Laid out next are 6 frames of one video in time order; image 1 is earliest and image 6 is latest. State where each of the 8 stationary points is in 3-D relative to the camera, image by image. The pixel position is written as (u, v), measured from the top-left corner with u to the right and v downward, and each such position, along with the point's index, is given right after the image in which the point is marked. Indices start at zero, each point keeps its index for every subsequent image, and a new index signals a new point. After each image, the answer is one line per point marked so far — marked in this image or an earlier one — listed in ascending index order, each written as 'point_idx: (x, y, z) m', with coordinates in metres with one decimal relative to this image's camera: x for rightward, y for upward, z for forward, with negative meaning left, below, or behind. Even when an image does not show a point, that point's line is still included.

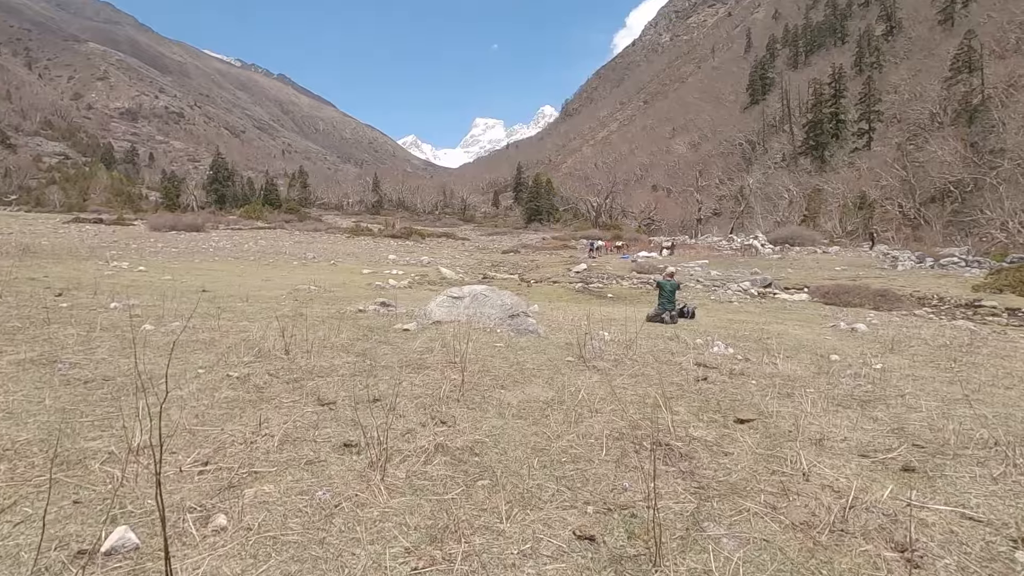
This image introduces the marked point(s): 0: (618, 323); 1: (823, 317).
0: (+1.5, -0.5, +7.5) m
1: (+5.6, -0.5, +9.5) m
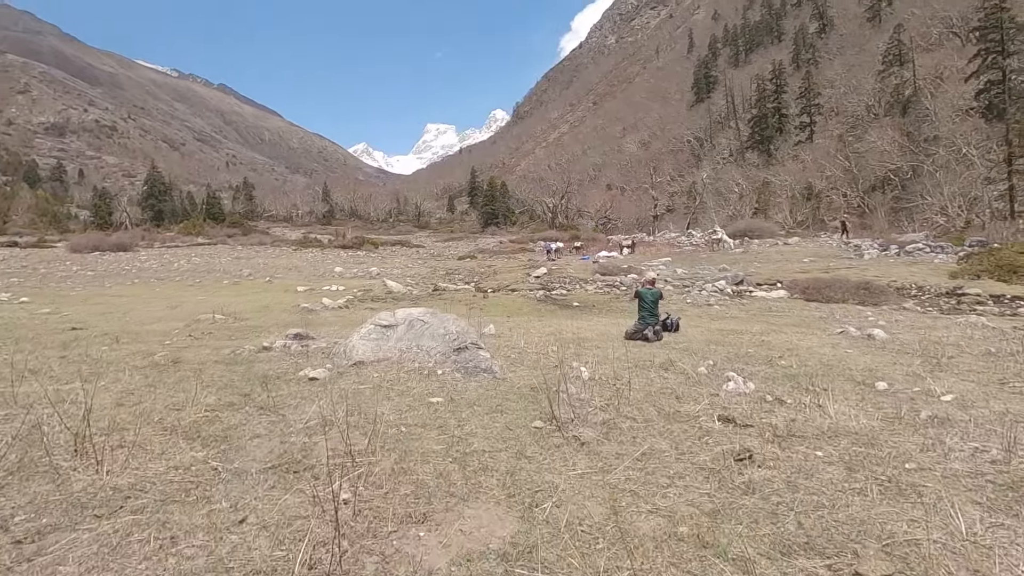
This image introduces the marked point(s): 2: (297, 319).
0: (+0.9, -0.7, +6.1) m
1: (+4.8, -0.5, +8.3) m
2: (-3.5, -0.5, +8.8) m
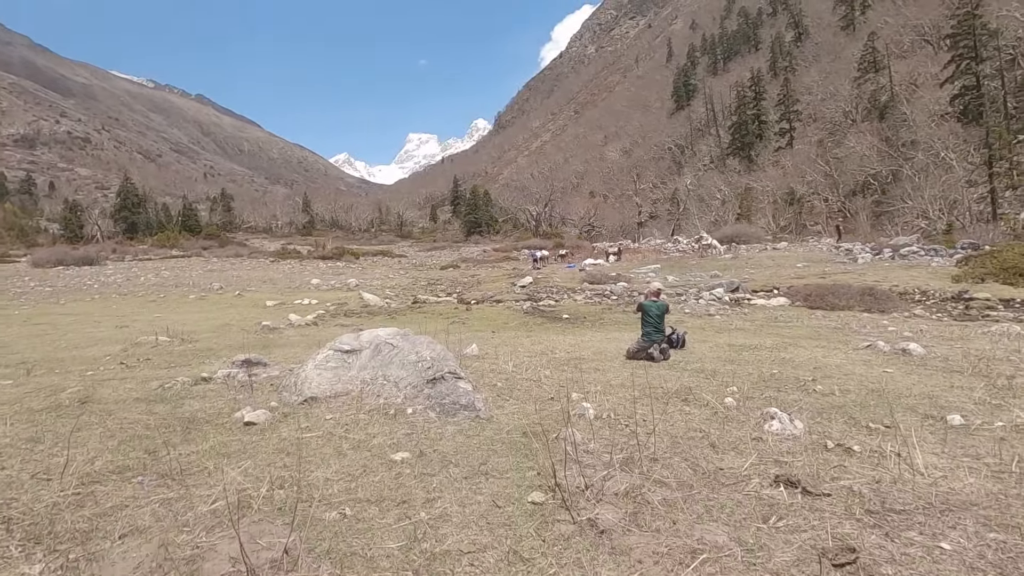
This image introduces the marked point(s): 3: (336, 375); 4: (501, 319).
0: (+0.8, -0.8, +5.2) m
1: (+4.6, -0.6, +7.6) m
2: (-3.7, -0.8, +7.8) m
3: (-1.4, -0.7, +4.3) m
4: (-0.2, -0.6, +10.3) m
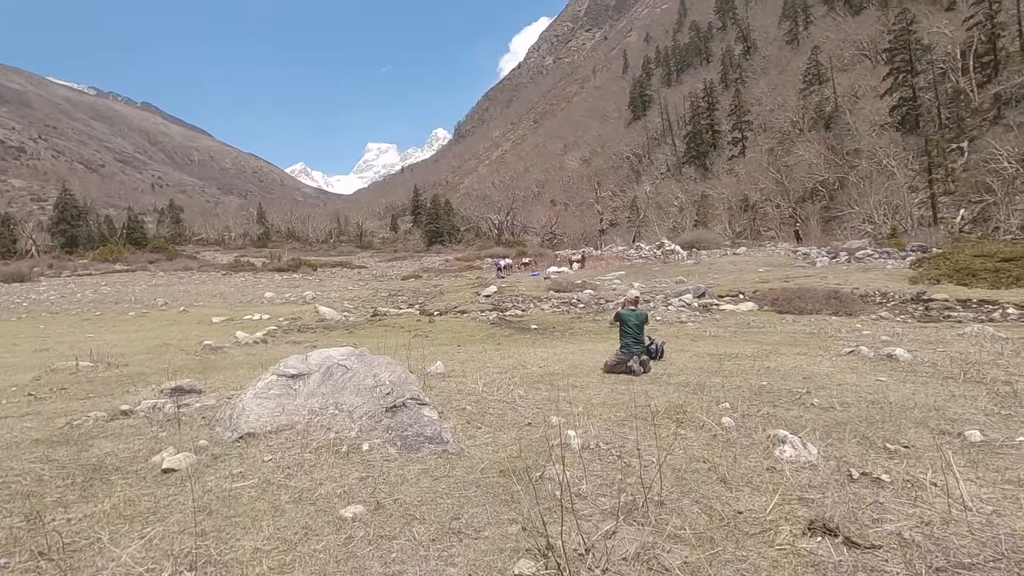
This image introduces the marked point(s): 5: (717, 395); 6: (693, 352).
0: (+0.5, -0.9, +4.8) m
1: (+4.2, -0.7, +7.4) m
2: (-4.2, -1.0, +7.0) m
3: (-1.6, -0.8, +3.8) m
4: (-0.8, -0.8, +9.8) m
5: (+1.6, -0.9, +4.3) m
6: (+2.2, -0.8, +6.4) m
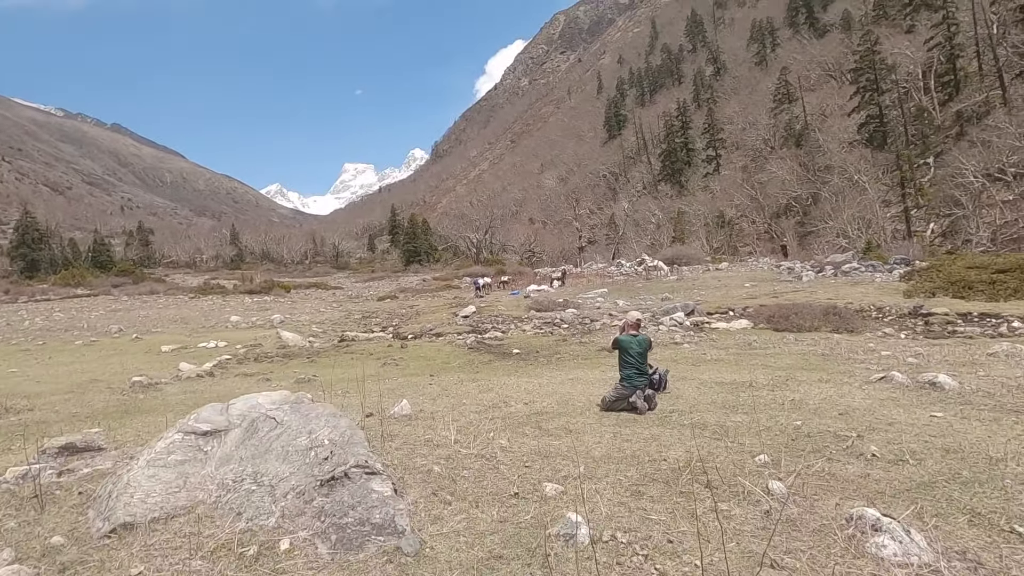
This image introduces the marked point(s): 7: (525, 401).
0: (+0.4, -1.1, +3.9) m
1: (+3.9, -0.9, +6.7) m
2: (-4.4, -1.3, +6.0) m
3: (-1.7, -1.0, +2.8) m
4: (-1.2, -1.2, +8.9) m
5: (+1.5, -1.0, +3.5) m
6: (+2.0, -1.0, +5.6) m
7: (+0.1, -1.1, +5.2) m
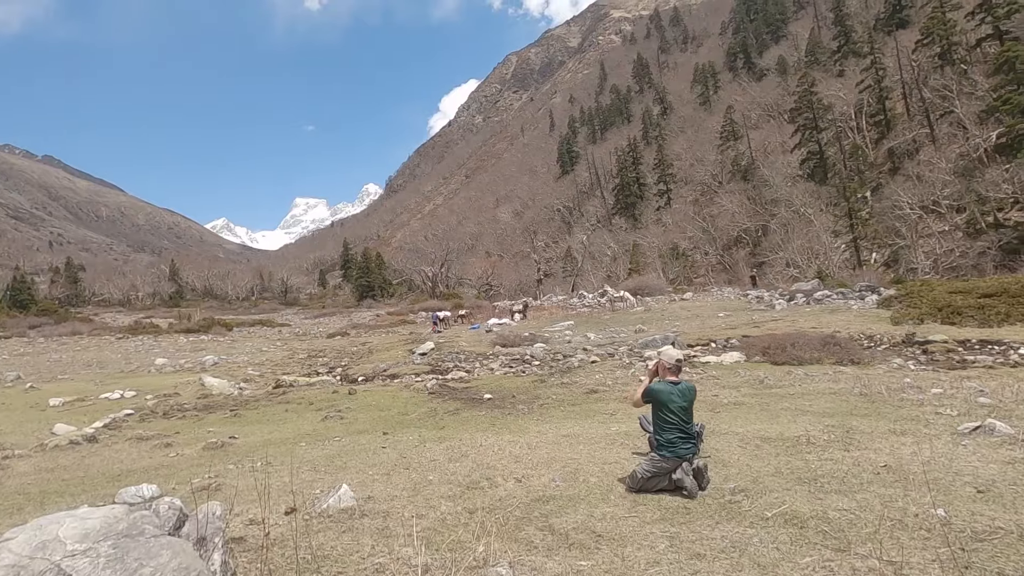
0: (+0.4, -1.2, +2.5) m
1: (+3.7, -1.1, +5.5) m
2: (-4.5, -1.6, +4.1) m
3: (-1.6, -1.1, +1.2) m
4: (-1.6, -1.6, +7.3) m
5: (+1.6, -1.1, +2.2) m
6: (+1.8, -1.2, +4.3) m
7: (0.0, -1.3, +3.8) m
